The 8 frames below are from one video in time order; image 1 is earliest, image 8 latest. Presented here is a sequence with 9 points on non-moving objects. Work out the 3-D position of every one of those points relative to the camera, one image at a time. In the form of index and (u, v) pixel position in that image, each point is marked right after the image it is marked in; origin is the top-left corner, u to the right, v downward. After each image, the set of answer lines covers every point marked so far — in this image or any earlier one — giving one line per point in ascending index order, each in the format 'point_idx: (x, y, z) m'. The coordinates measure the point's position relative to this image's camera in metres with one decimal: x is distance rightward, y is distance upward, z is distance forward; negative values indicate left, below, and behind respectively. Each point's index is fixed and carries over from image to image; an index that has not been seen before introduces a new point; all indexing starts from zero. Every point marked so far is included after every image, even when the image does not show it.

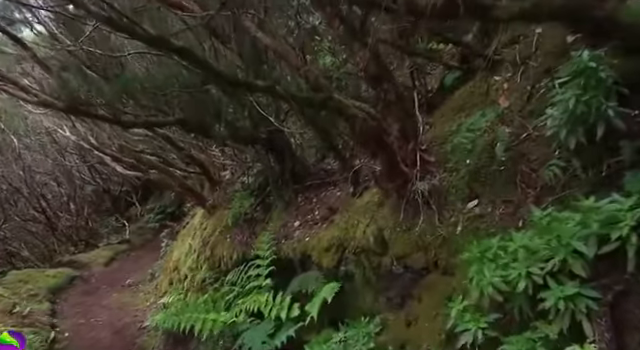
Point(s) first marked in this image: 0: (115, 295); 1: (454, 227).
0: (-4.0, -2.3, +9.5) m
1: (+0.9, -0.3, +3.1) m
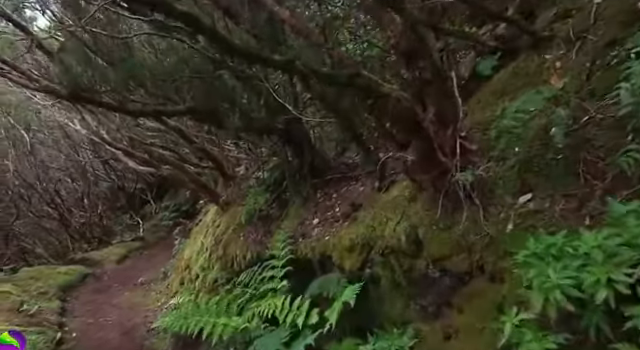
0: (-3.6, -2.2, +9.2) m
1: (+1.0, -0.3, +2.7) m
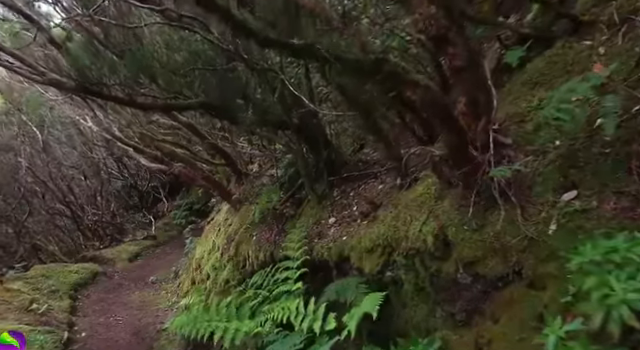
0: (-3.4, -2.2, +9.0) m
1: (+1.1, -0.3, +2.4) m
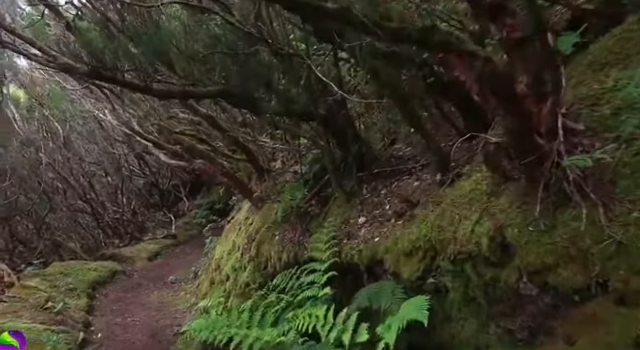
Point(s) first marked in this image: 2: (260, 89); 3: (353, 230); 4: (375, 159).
0: (-3.0, -2.1, +8.8) m
1: (+1.3, -0.2, +2.0) m
2: (-0.5, +0.7, +4.3) m
3: (+0.3, -0.5, +4.0) m
4: (+0.5, +0.2, +4.7) m
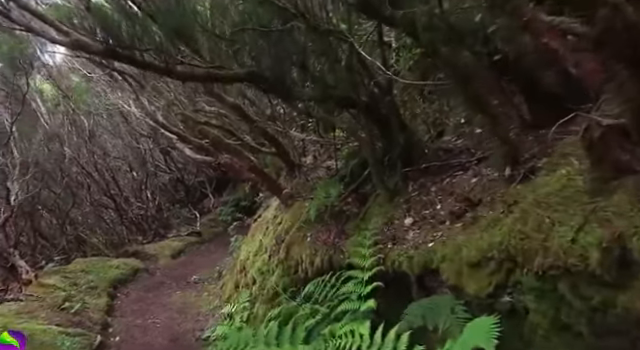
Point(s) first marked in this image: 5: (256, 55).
0: (-2.5, -2.0, +8.4) m
1: (+1.5, -0.2, +1.4) m
2: (-0.2, +0.8, +3.8) m
3: (+0.6, -0.4, +3.5) m
4: (+0.9, +0.2, +4.2) m
5: (-0.5, +0.9, +3.7) m
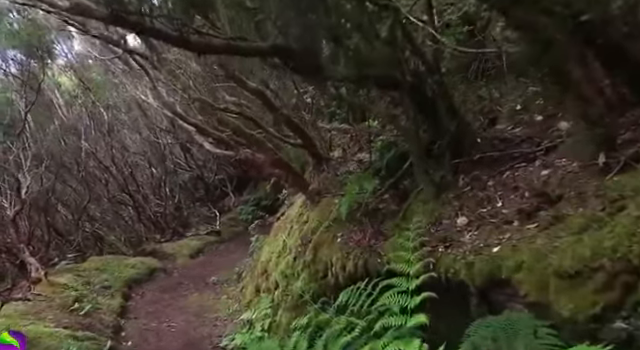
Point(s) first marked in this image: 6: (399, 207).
0: (-2.0, -2.0, +8.0) m
1: (+1.6, -0.1, +0.8) m
2: (+0.1, +0.9, +3.2) m
3: (+0.8, -0.4, +2.9) m
4: (+1.1, +0.2, +3.6) m
5: (-0.2, +1.0, +3.2) m
6: (+0.6, -0.2, +3.9) m
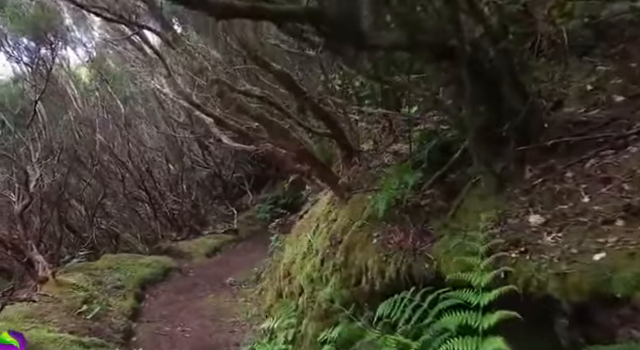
0: (-1.7, -1.9, +7.5) m
1: (+1.7, -0.1, +0.2) m
2: (+0.3, +0.9, +2.7) m
3: (+1.0, -0.3, +2.4) m
4: (+1.4, +0.3, +3.0) m
5: (0.0, +1.0, +2.6) m
6: (+0.9, -0.2, +3.4) m
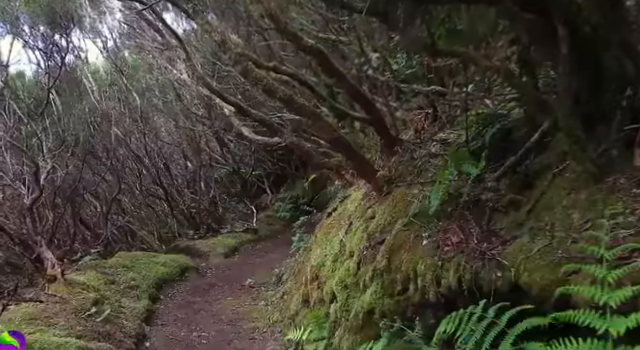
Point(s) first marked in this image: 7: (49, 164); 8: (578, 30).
0: (-1.3, -1.8, +7.0) m
1: (+1.9, 0.0, -0.4) m
2: (+0.5, +1.0, +2.1) m
3: (+1.2, -0.2, +1.8) m
4: (+1.6, +0.4, +2.4) m
5: (+0.2, +1.1, +2.1) m
6: (+1.1, -0.1, +2.8) m
7: (-3.8, +0.1, +6.9) m
8: (+1.2, +0.7, +2.3) m
